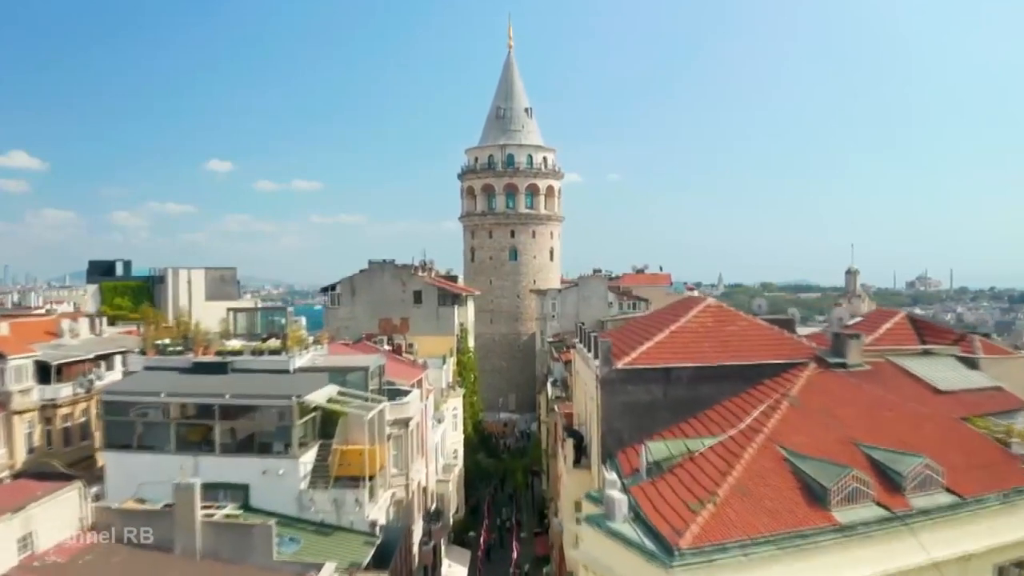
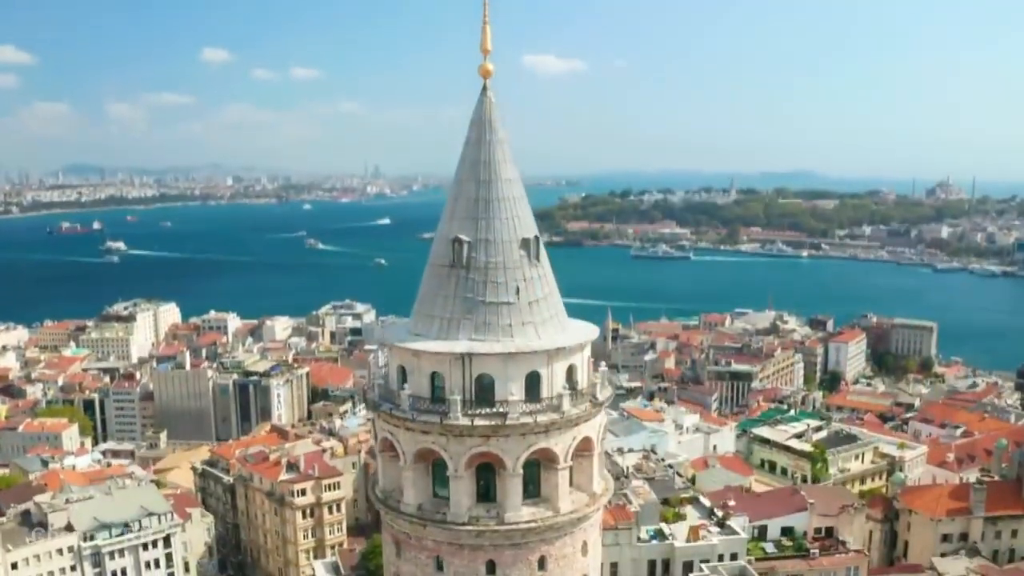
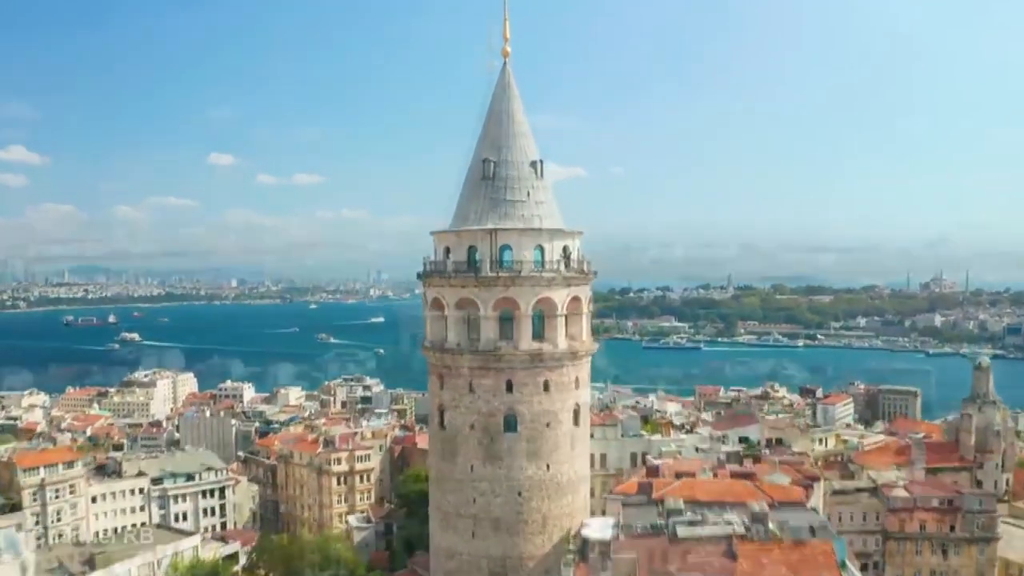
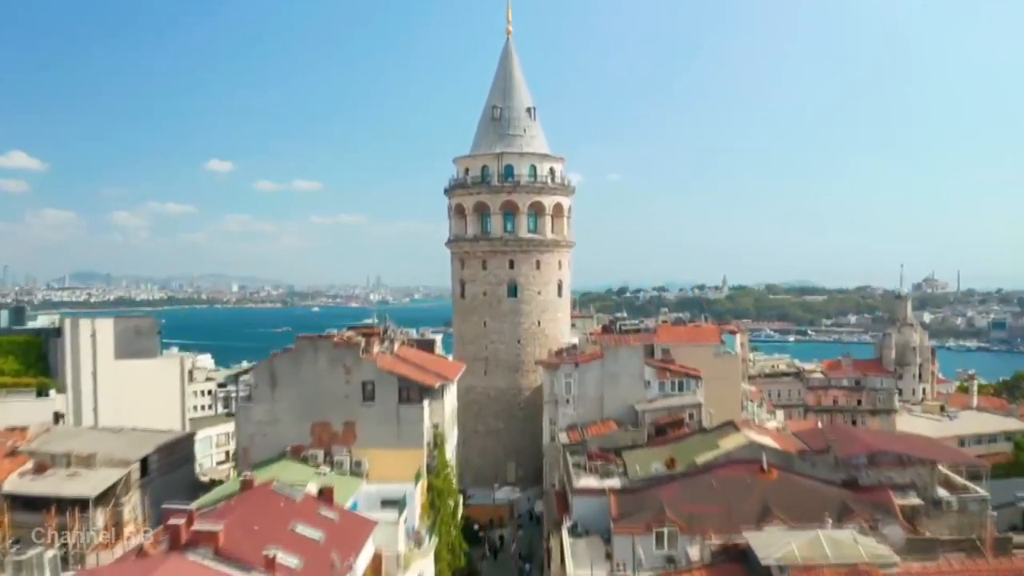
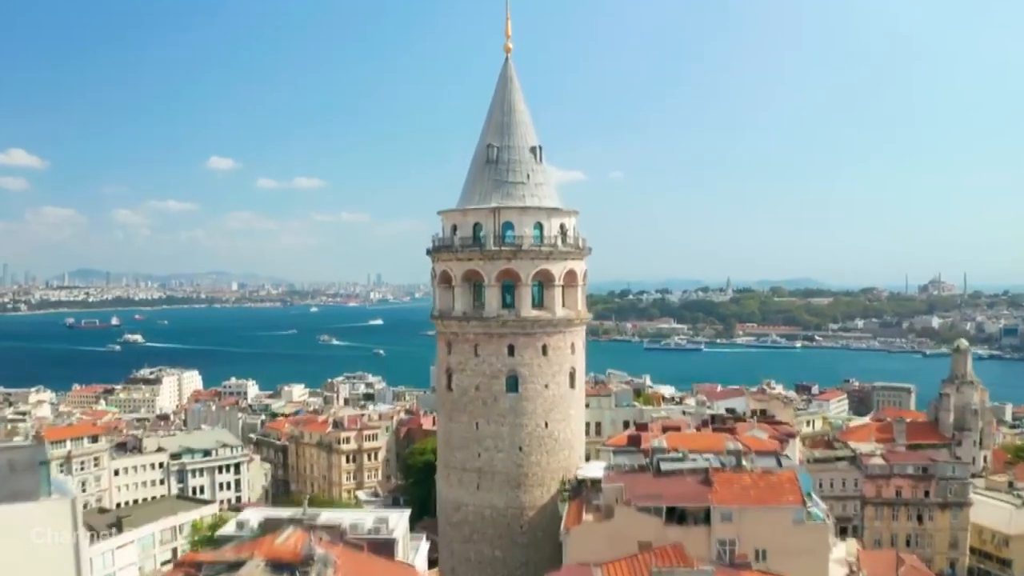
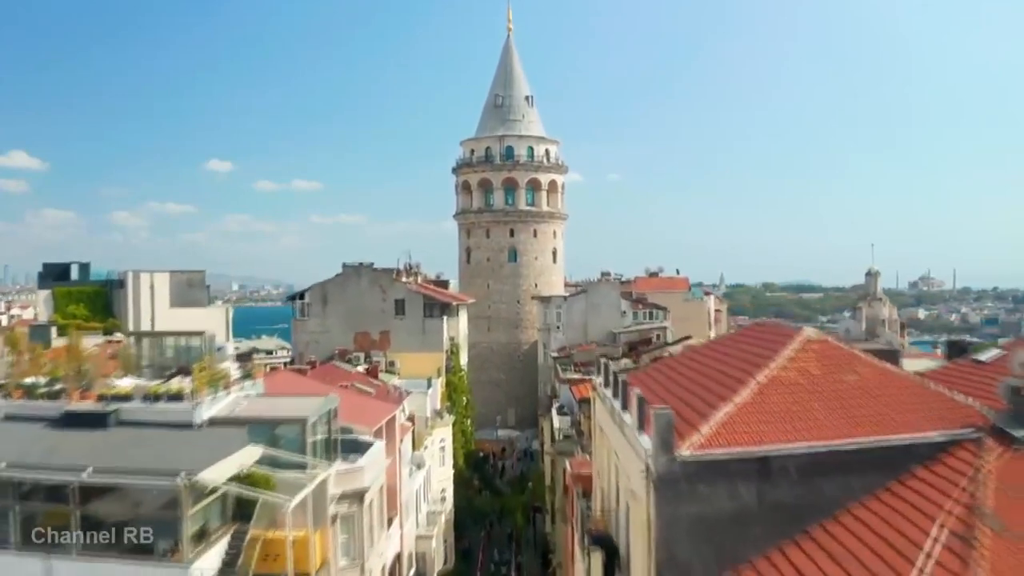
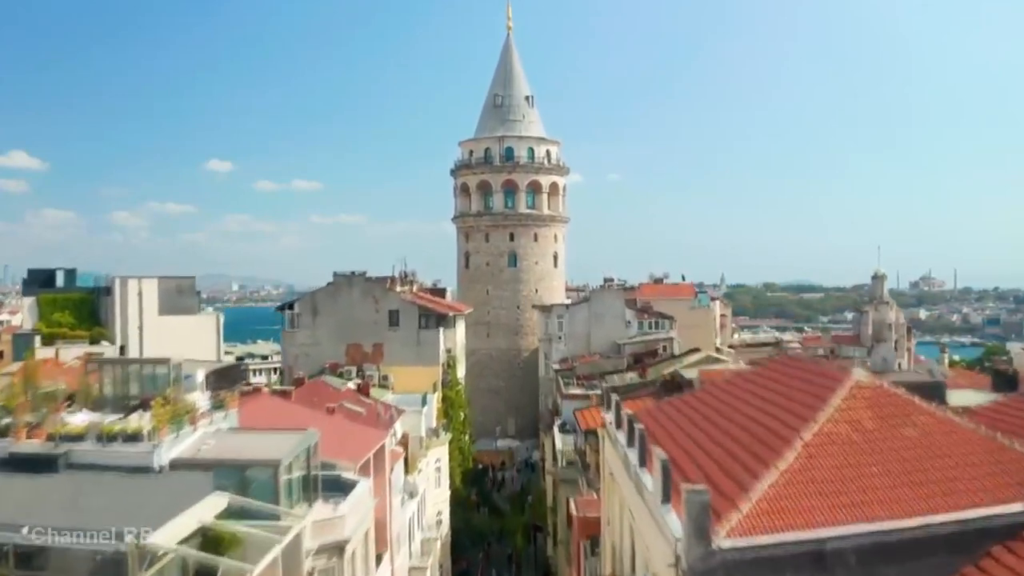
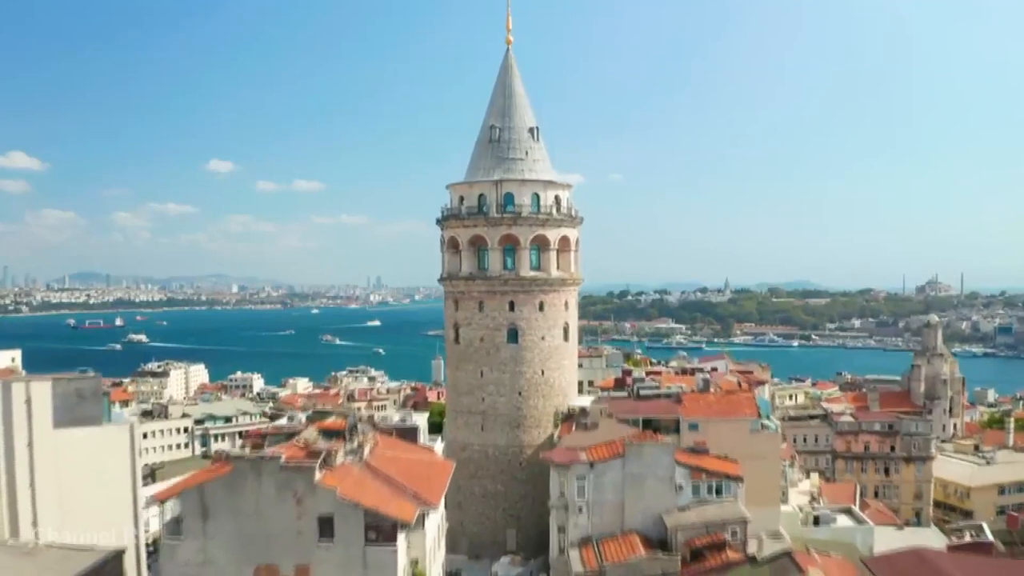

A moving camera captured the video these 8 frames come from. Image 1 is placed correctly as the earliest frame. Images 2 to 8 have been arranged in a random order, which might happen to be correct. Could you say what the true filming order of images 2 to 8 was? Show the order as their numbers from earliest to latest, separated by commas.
6, 7, 4, 8, 5, 3, 2
